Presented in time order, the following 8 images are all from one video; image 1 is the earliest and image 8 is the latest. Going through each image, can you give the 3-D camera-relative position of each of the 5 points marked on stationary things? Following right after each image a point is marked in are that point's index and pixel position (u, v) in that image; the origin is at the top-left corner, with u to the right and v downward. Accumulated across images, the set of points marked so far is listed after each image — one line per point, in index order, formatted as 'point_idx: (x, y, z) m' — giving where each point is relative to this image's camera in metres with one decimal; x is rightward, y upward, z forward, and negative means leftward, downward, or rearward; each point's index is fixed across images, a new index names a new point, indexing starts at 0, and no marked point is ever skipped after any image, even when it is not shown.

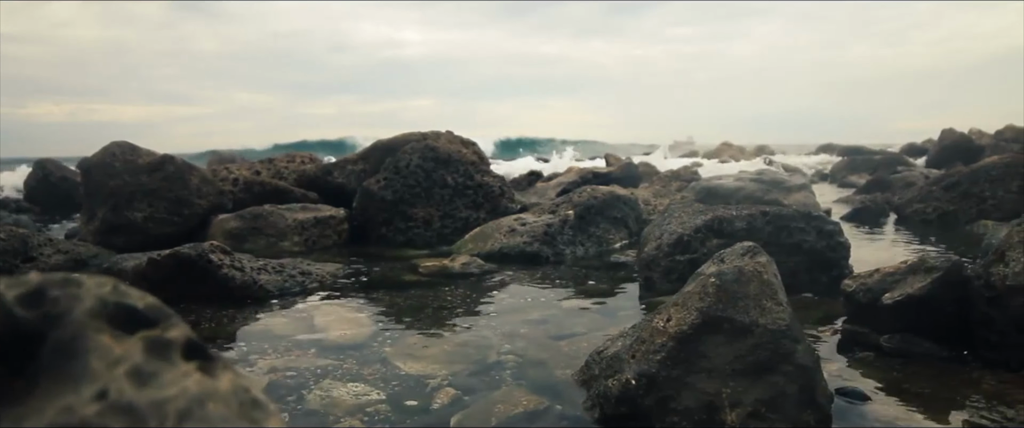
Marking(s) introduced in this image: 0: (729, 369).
0: (+2.9, -2.1, +4.7) m
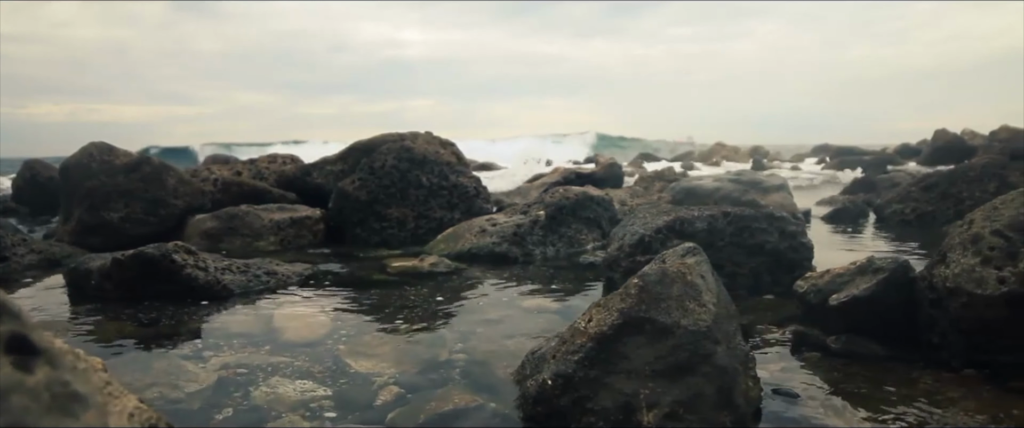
0: (+1.8, -2.1, +4.7) m
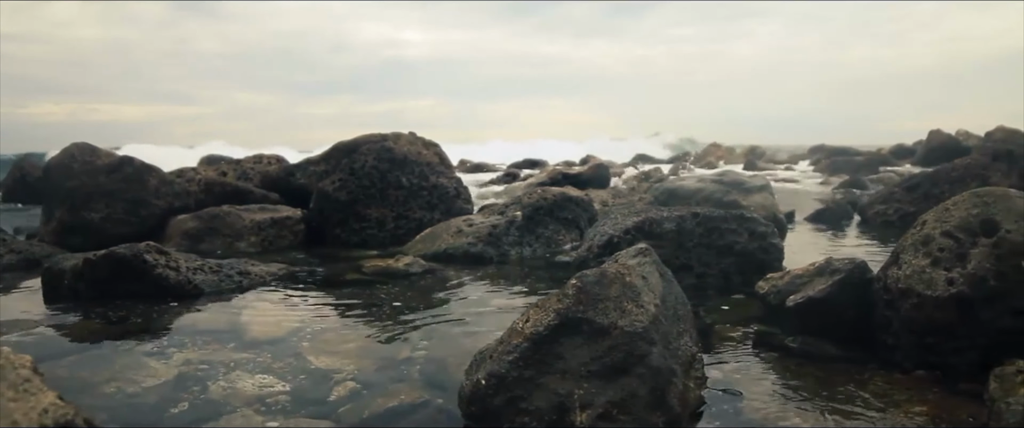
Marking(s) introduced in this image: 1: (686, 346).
0: (+1.0, -2.1, +4.7) m
1: (+2.9, -2.1, +5.5) m
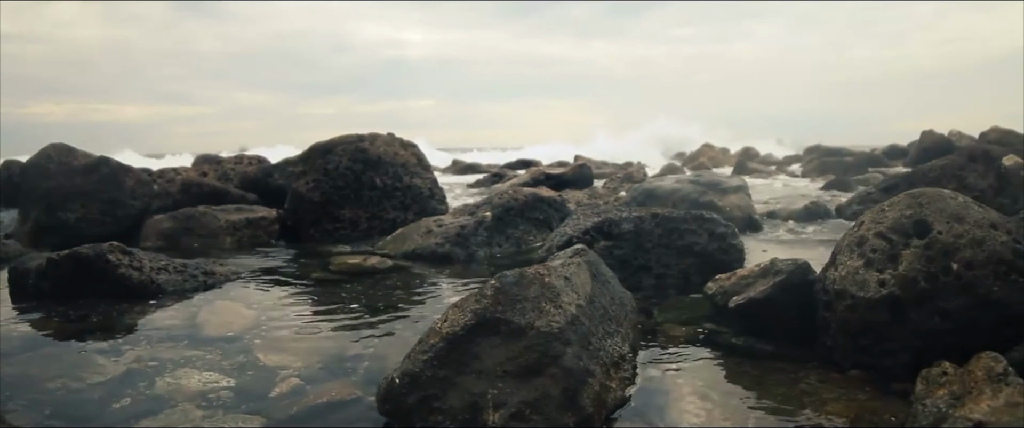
0: (-0.2, -2.2, +4.7) m
1: (+1.7, -2.2, +5.6) m
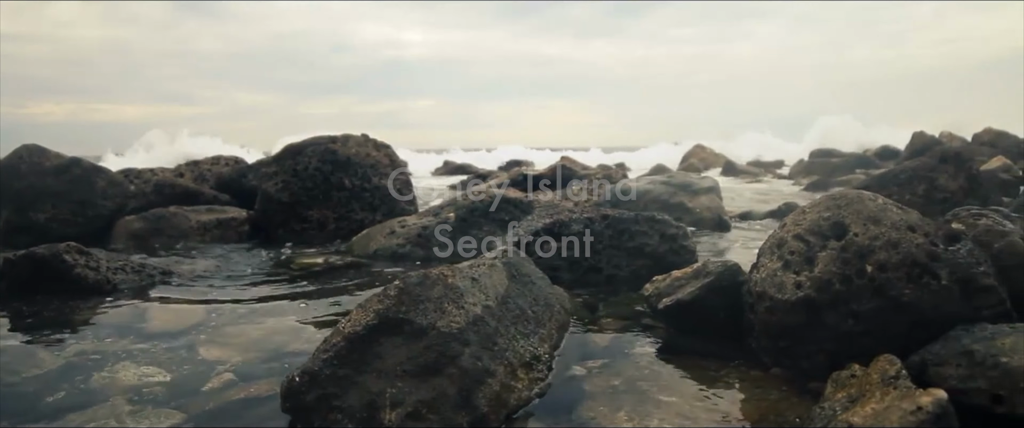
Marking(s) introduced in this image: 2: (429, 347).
0: (-1.6, -2.2, +4.8) m
1: (+0.3, -2.2, +5.6) m
2: (-1.2, -1.9, +4.8) m
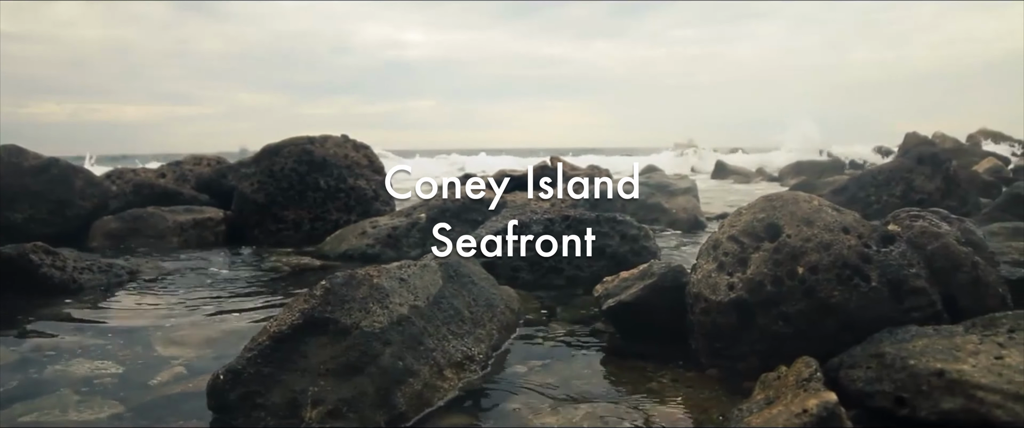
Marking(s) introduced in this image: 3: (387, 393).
0: (-2.7, -2.2, +4.9) m
1: (-0.8, -2.2, +5.7) m
2: (-2.3, -1.9, +4.9) m
3: (-1.7, -2.5, +4.8) m
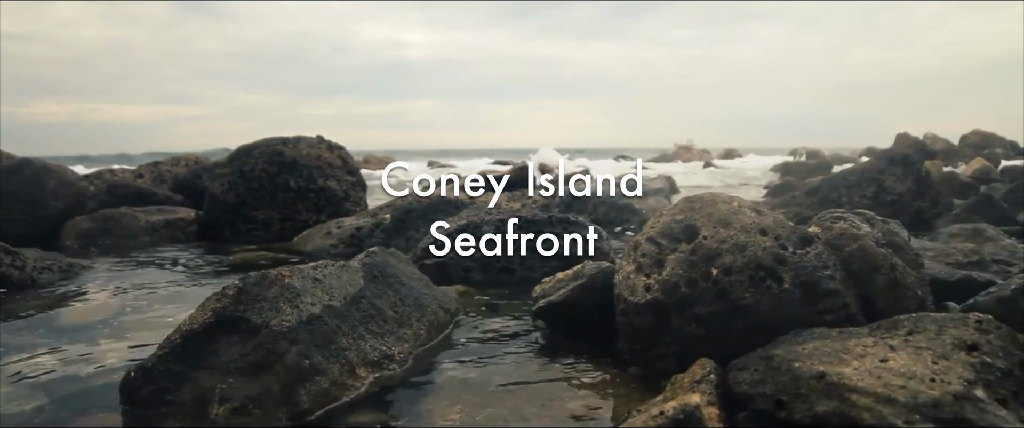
0: (-4.1, -2.2, +5.0) m
1: (-2.2, -2.2, +5.8) m
2: (-3.7, -1.9, +5.0) m
3: (-3.1, -2.5, +4.9) m
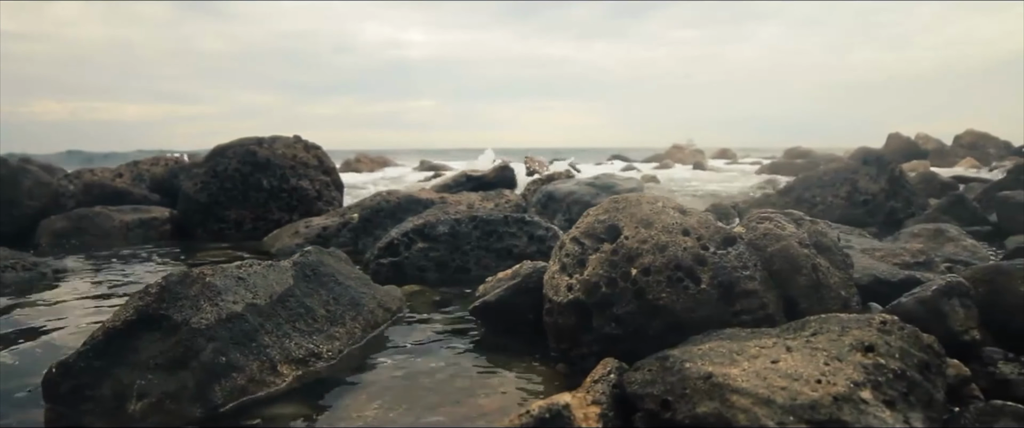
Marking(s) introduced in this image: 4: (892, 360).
0: (-5.4, -2.2, +5.1) m
1: (-3.5, -2.2, +5.9) m
2: (-5.0, -1.9, +5.1) m
3: (-4.4, -2.5, +5.0) m
4: (+5.2, -2.0, +4.7) m
